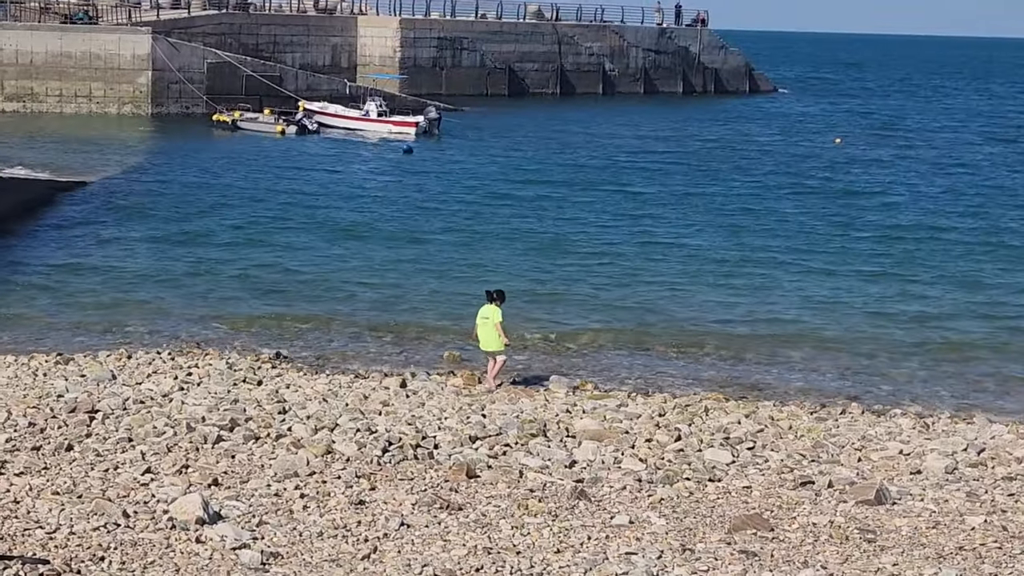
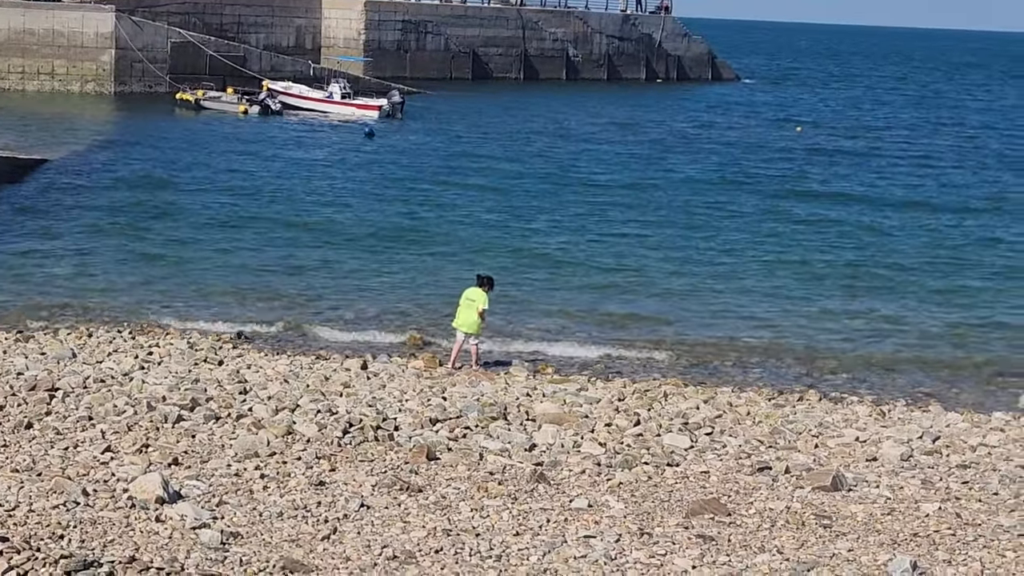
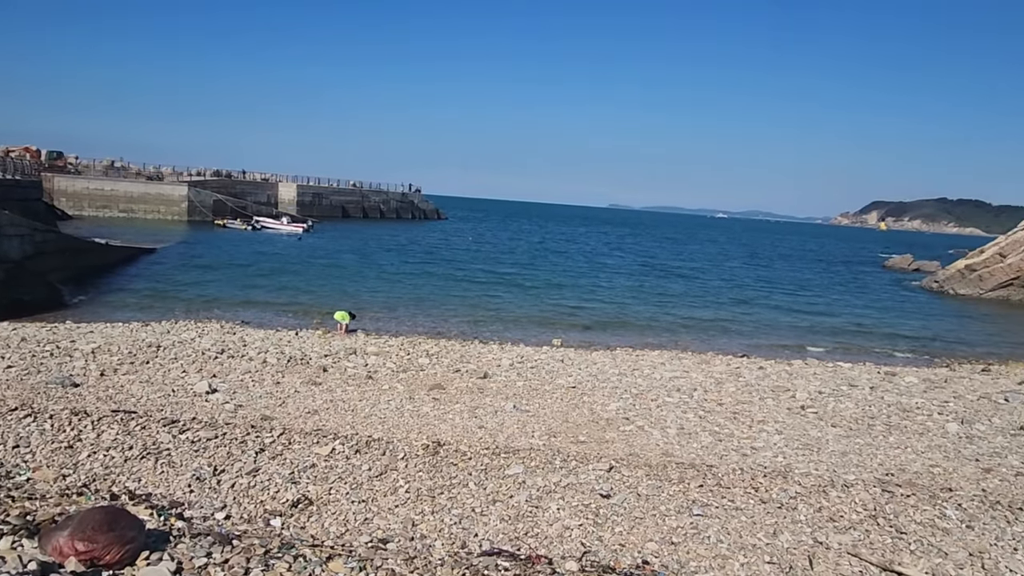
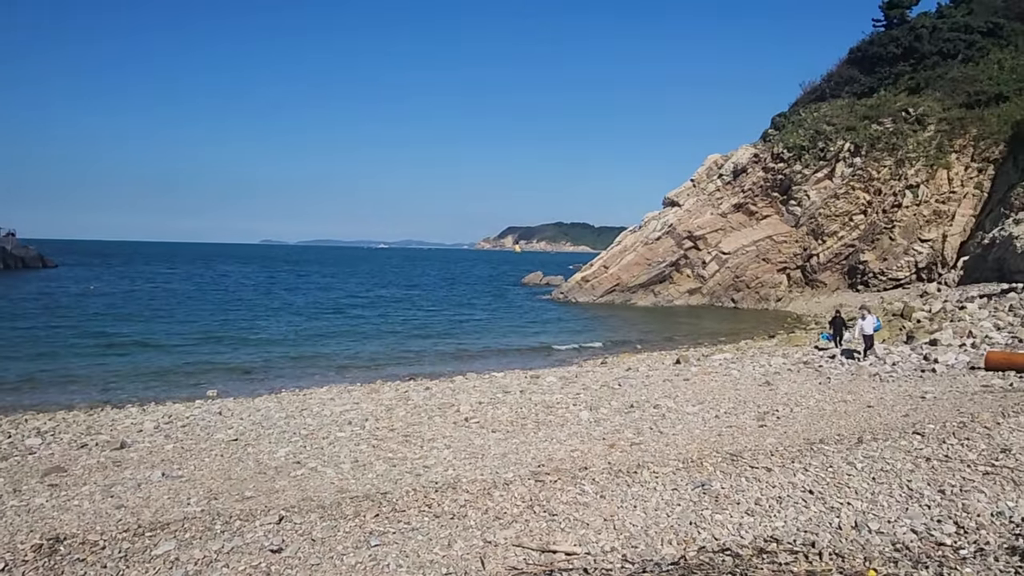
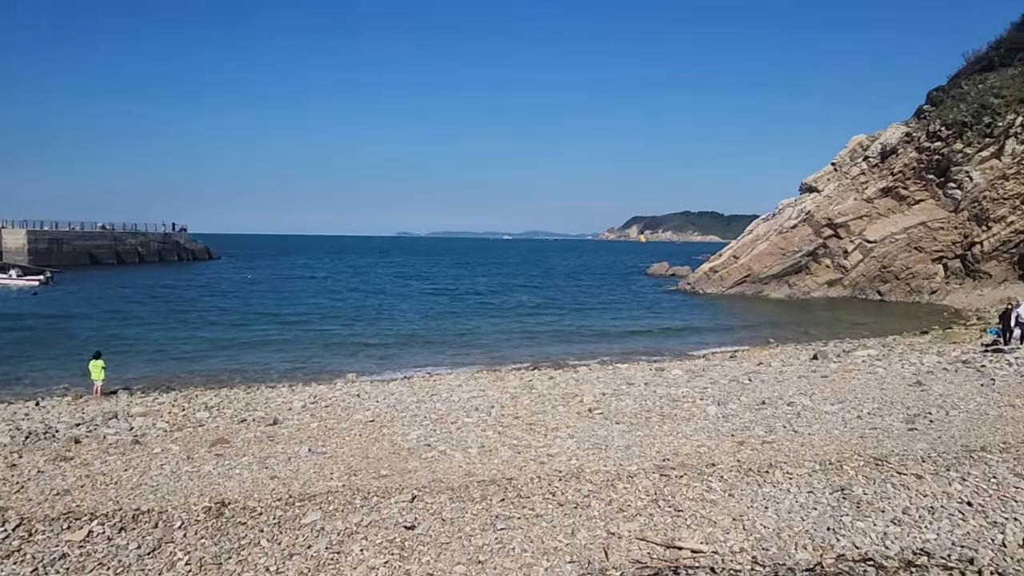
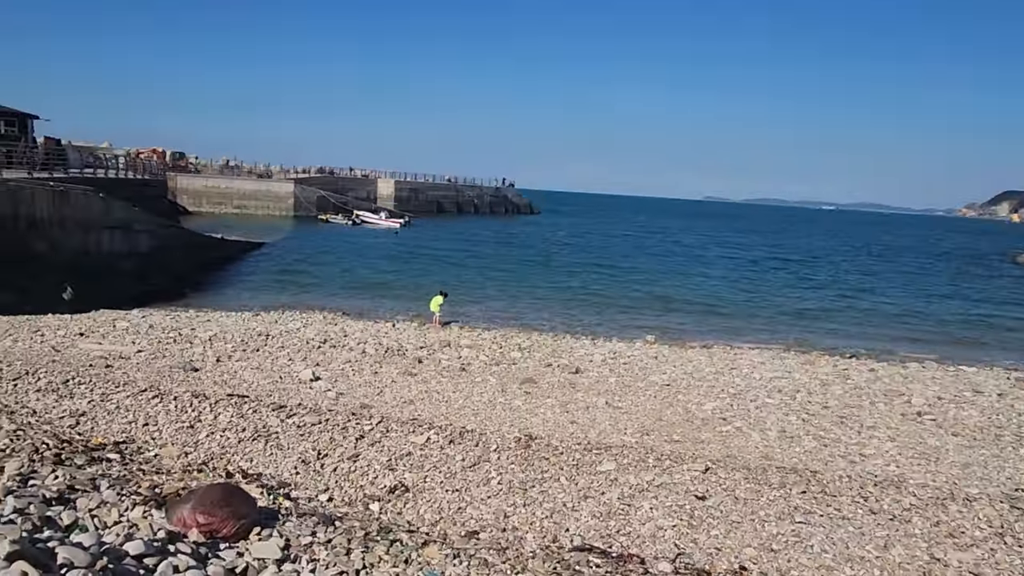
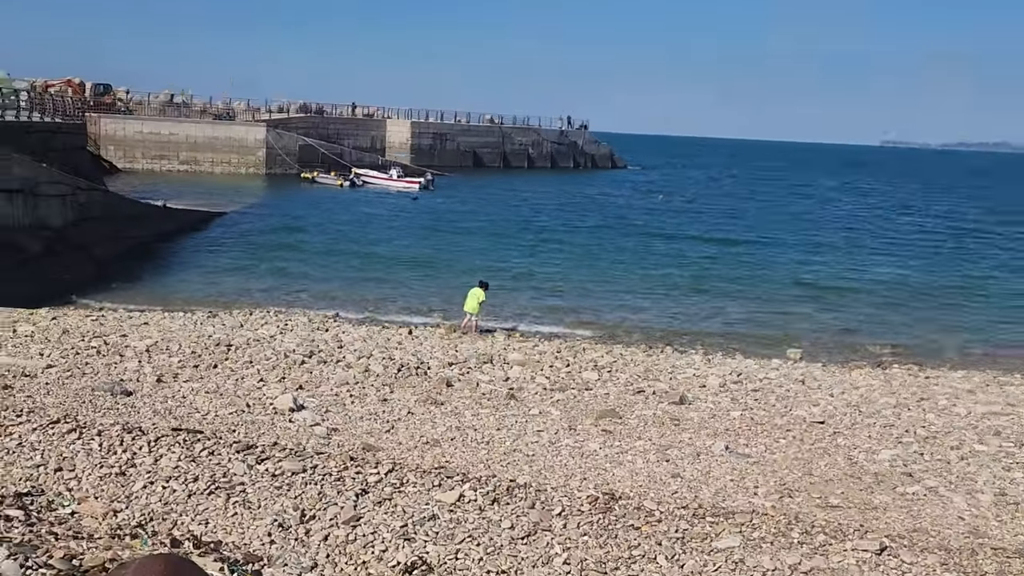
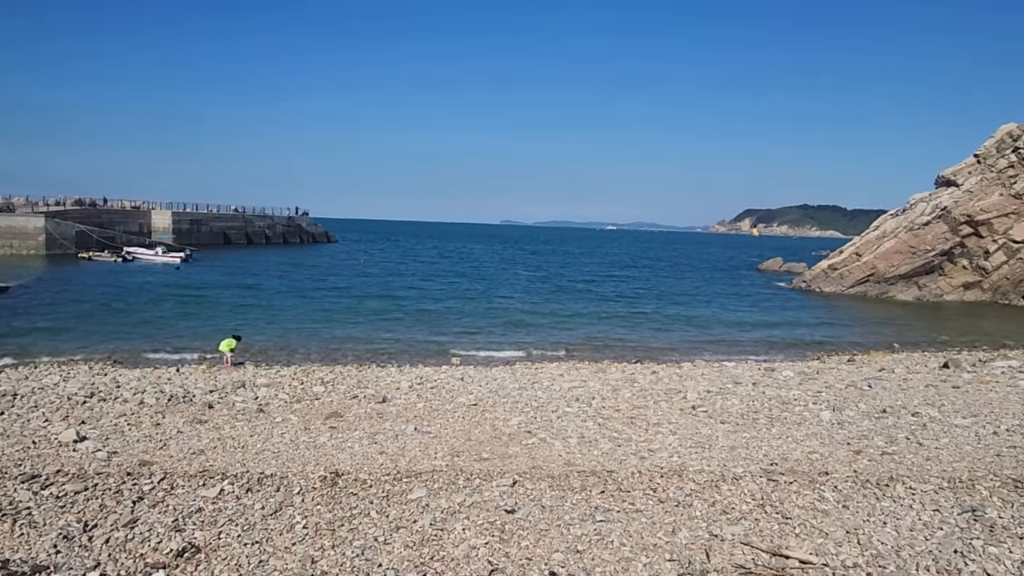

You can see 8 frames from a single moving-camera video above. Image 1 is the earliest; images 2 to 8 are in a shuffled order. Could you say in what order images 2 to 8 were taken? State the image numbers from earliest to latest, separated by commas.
2, 7, 6, 3, 8, 5, 4
